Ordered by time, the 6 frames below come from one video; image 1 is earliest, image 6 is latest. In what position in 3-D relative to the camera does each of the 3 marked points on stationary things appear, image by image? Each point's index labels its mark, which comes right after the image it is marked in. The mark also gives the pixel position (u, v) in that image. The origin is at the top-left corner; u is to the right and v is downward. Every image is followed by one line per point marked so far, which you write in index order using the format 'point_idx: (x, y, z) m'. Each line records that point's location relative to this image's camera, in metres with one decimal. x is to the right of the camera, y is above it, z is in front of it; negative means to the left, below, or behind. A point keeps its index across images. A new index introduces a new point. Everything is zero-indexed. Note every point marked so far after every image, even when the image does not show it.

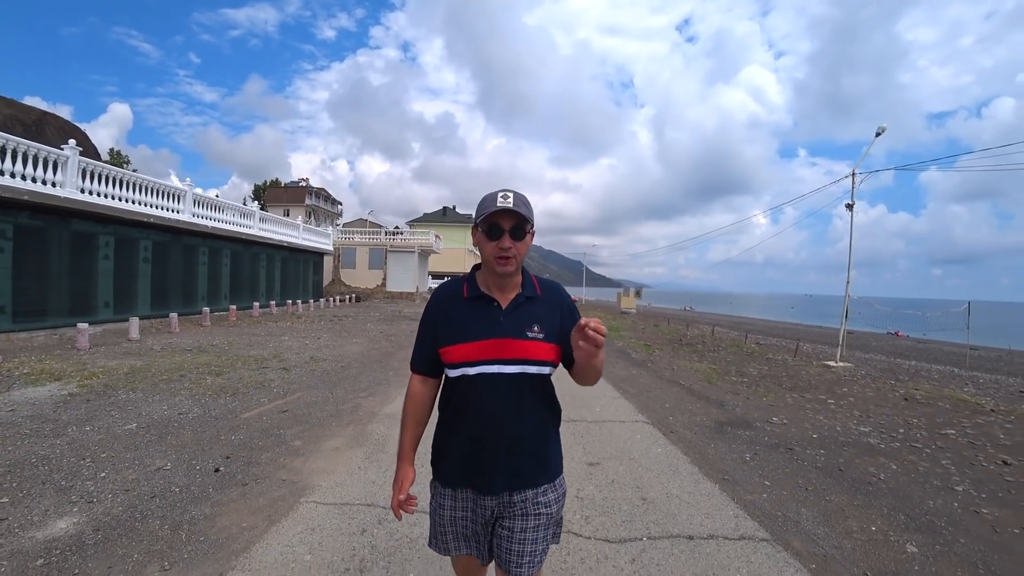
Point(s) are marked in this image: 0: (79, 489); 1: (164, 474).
0: (-3.5, -1.6, +4.2) m
1: (-3.0, -1.6, +4.5) m
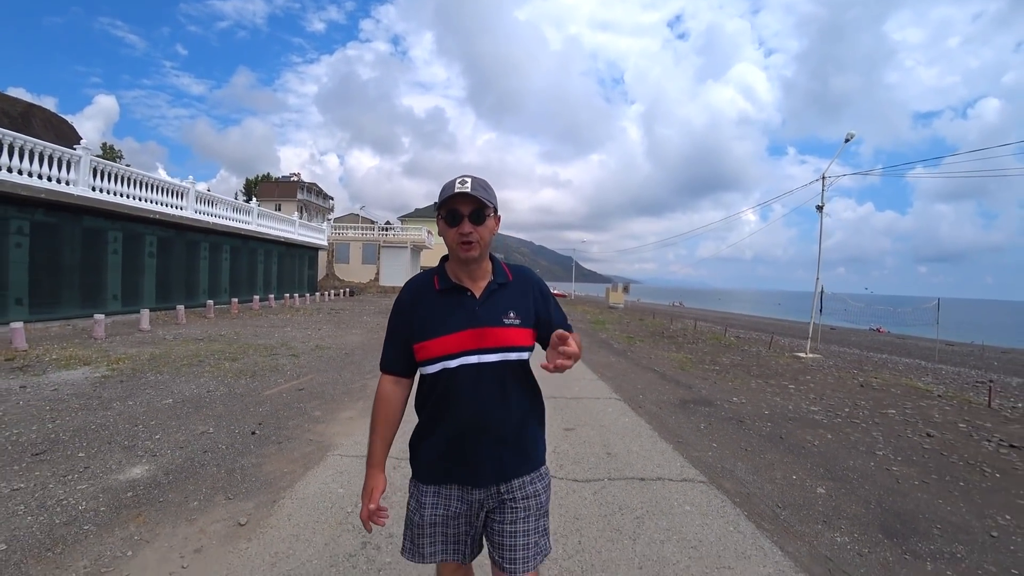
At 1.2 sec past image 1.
0: (-3.6, -1.5, +5.1) m
1: (-3.1, -1.5, +5.3) m
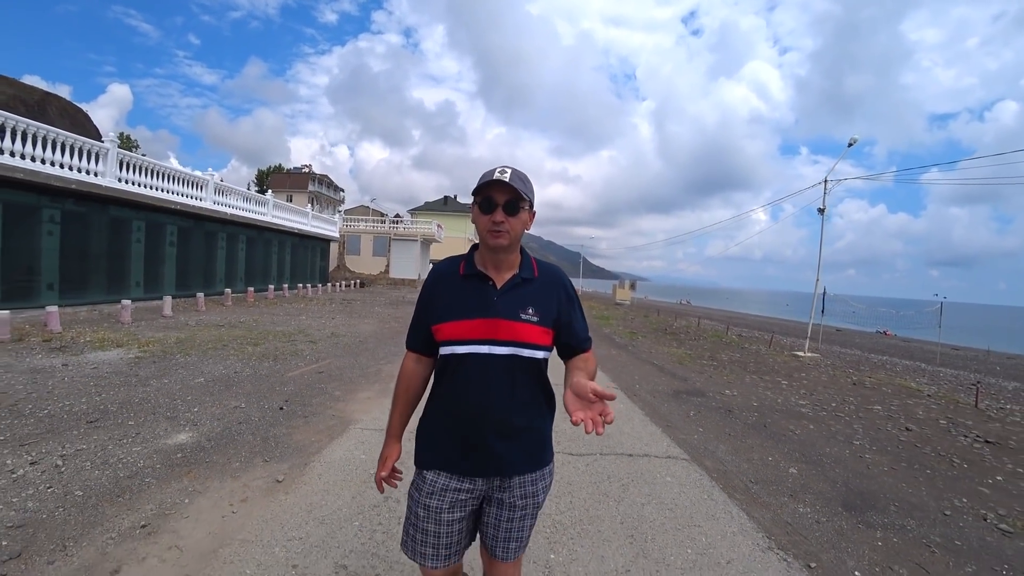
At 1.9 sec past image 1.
0: (-3.6, -1.4, +5.7) m
1: (-3.1, -1.4, +5.9) m
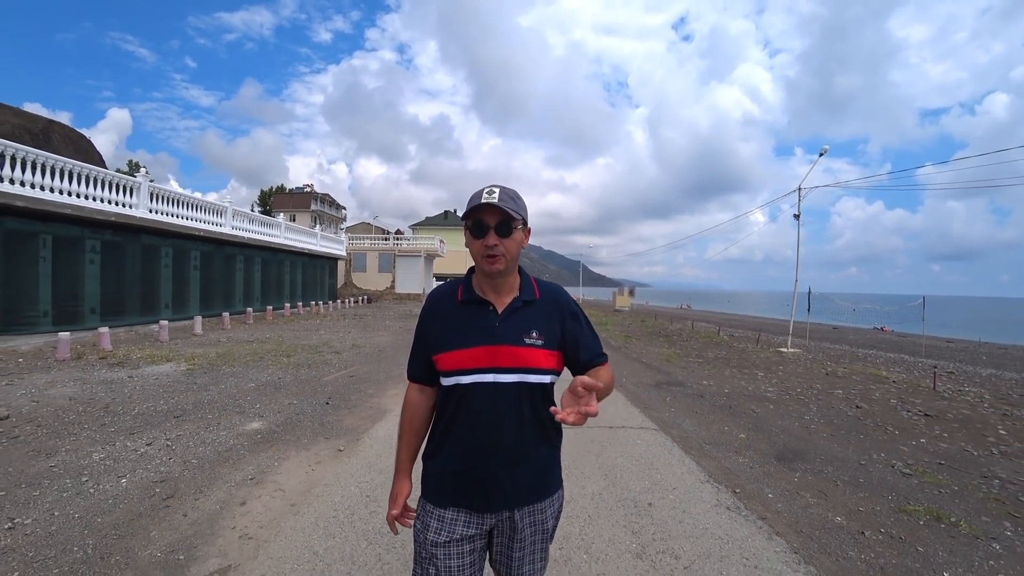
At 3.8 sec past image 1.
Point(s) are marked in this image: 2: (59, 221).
0: (-3.5, -1.7, +7.0) m
1: (-3.0, -1.6, +7.2) m
2: (-12.0, +1.8, +13.7) m
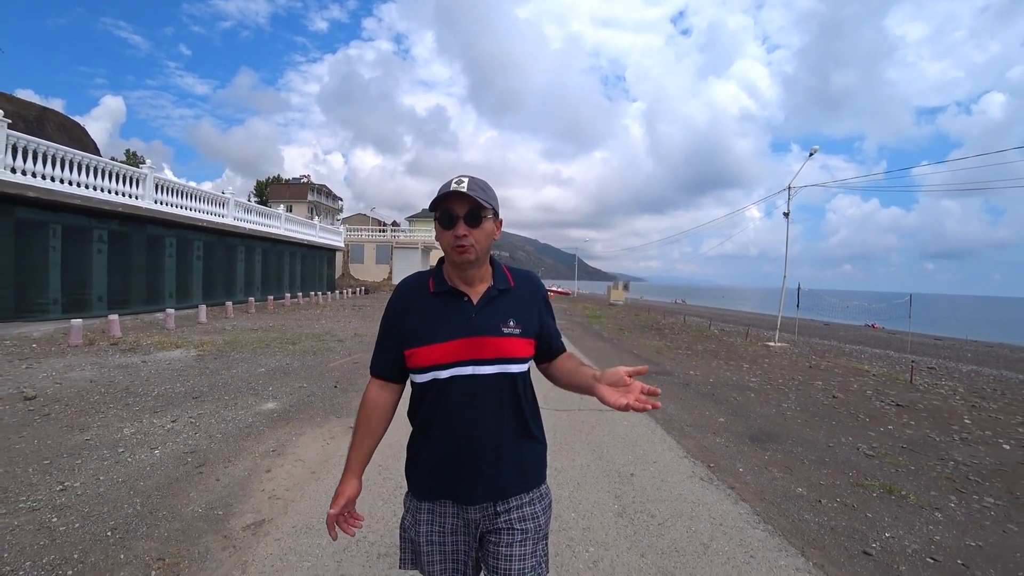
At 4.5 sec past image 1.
0: (-3.6, -1.5, +7.4) m
1: (-3.1, -1.5, +7.7) m
2: (-12.0, +2.1, +14.0) m
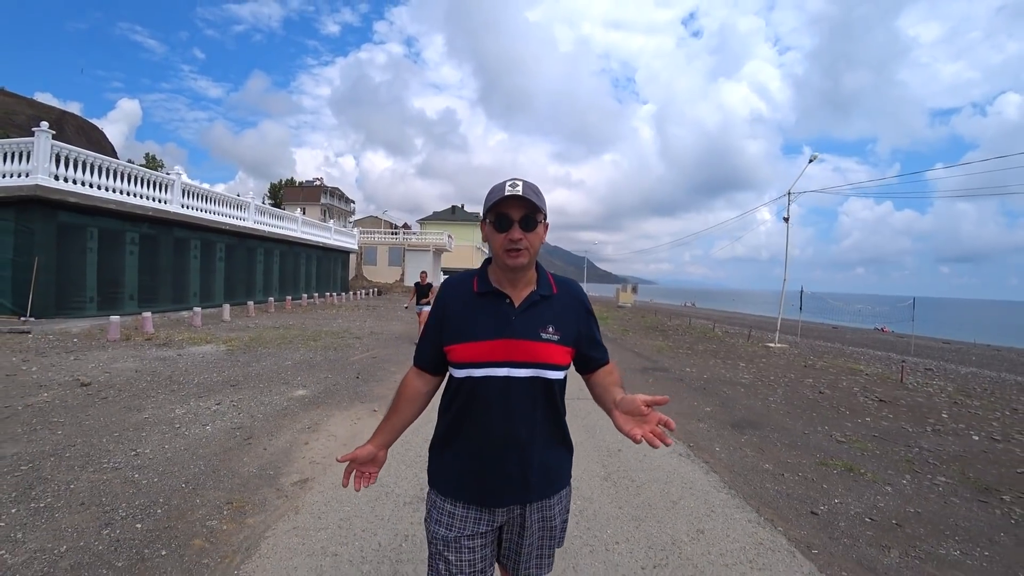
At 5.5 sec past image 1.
0: (-3.5, -1.5, +8.2) m
1: (-3.0, -1.5, +8.5) m
2: (-11.8, +2.1, +15.0) m
